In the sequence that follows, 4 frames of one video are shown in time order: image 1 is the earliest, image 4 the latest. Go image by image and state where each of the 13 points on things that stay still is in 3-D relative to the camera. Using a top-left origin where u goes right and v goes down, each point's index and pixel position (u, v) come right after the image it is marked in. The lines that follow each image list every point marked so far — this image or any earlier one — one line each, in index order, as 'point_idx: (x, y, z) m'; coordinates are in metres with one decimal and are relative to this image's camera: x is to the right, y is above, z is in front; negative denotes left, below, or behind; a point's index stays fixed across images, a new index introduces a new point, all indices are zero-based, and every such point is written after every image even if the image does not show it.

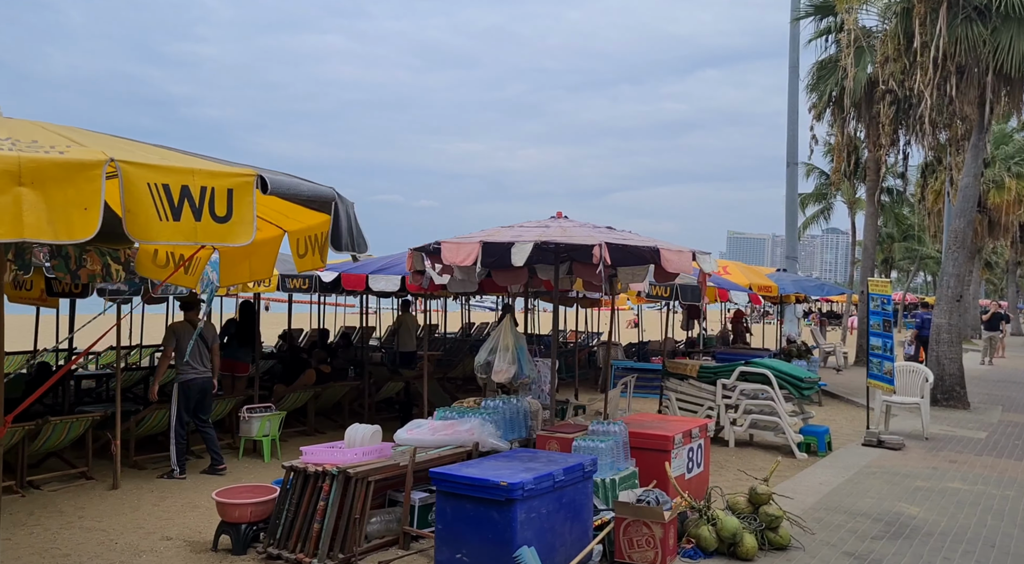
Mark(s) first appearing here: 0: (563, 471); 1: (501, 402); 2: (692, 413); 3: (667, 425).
0: (+0.3, -1.2, +5.7) m
1: (-0.1, -1.1, +7.7) m
2: (+2.5, -1.8, +12.1) m
3: (+1.3, -1.3, +7.5) m
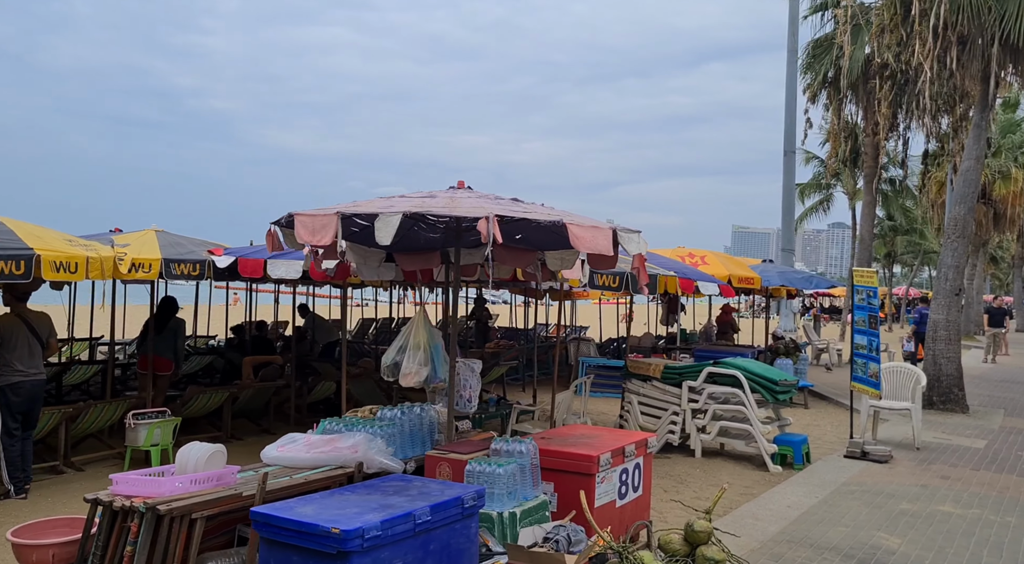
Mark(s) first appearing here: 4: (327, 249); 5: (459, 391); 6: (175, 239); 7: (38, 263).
0: (-0.4, -1.2, +4.4) m
1: (-0.8, -1.0, +6.4) m
2: (+1.8, -1.7, +10.8) m
3: (+0.6, -1.2, +6.2) m
4: (-1.4, +0.2, +6.4) m
5: (-0.4, -0.9, +7.4) m
6: (-3.3, +0.4, +8.5) m
7: (-3.7, +0.1, +6.8) m
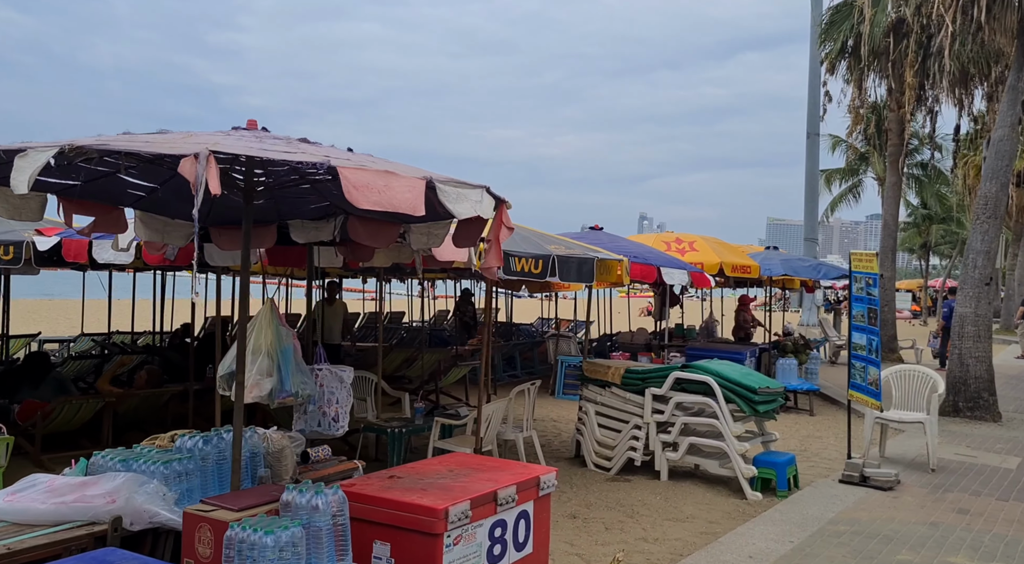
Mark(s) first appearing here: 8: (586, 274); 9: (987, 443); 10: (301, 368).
0: (-1.4, -1.1, +2.7) m
1: (-1.7, -0.9, +4.8) m
2: (+1.1, -1.6, +9.1) m
3: (-0.3, -1.1, +4.5) m
4: (-2.3, +0.3, +4.8) m
5: (-1.3, -0.8, +5.8) m
6: (-4.1, +0.5, +6.9) m
7: (-4.6, +0.2, +5.2) m
8: (+0.6, +0.1, +7.0) m
9: (+5.8, -2.0, +10.6) m
10: (-1.4, -0.6, +5.7) m
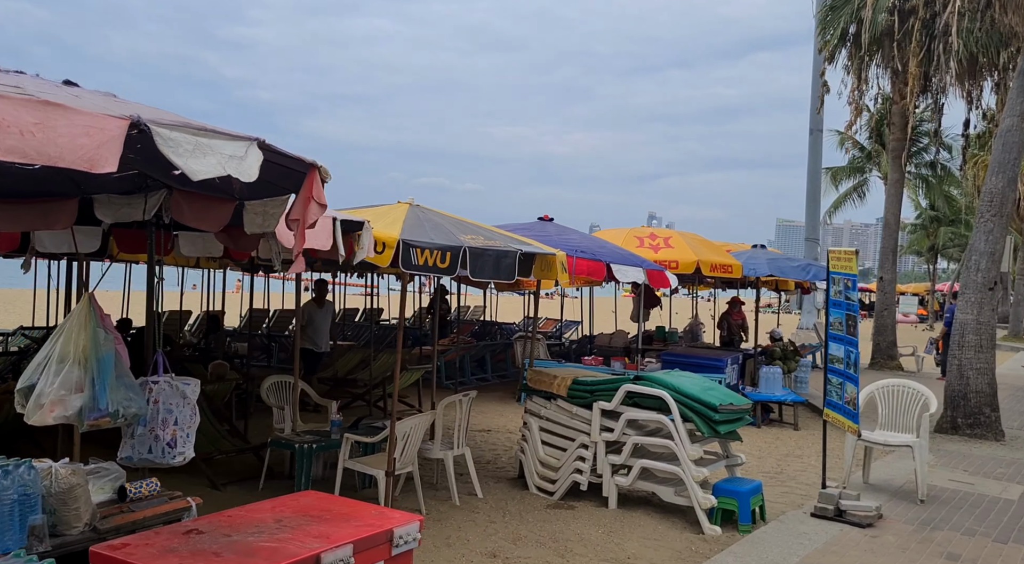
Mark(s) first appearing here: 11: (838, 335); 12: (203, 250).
0: (-2.1, -1.0, +1.7) m
1: (-2.4, -0.8, +3.7) m
2: (+0.4, -1.6, +8.0) m
3: (-1.0, -1.0, +3.4) m
4: (-2.9, +0.4, +3.7) m
5: (-1.9, -0.8, +4.7) m
6: (-4.7, +0.6, +5.9) m
7: (-5.2, +0.3, +4.2) m
8: (0.0, +0.1, +5.9) m
9: (+5.2, -2.0, +9.4) m
10: (-2.1, -0.5, +4.6) m
11: (+2.6, -0.4, +6.9) m
12: (-2.1, +0.2, +6.1) m
